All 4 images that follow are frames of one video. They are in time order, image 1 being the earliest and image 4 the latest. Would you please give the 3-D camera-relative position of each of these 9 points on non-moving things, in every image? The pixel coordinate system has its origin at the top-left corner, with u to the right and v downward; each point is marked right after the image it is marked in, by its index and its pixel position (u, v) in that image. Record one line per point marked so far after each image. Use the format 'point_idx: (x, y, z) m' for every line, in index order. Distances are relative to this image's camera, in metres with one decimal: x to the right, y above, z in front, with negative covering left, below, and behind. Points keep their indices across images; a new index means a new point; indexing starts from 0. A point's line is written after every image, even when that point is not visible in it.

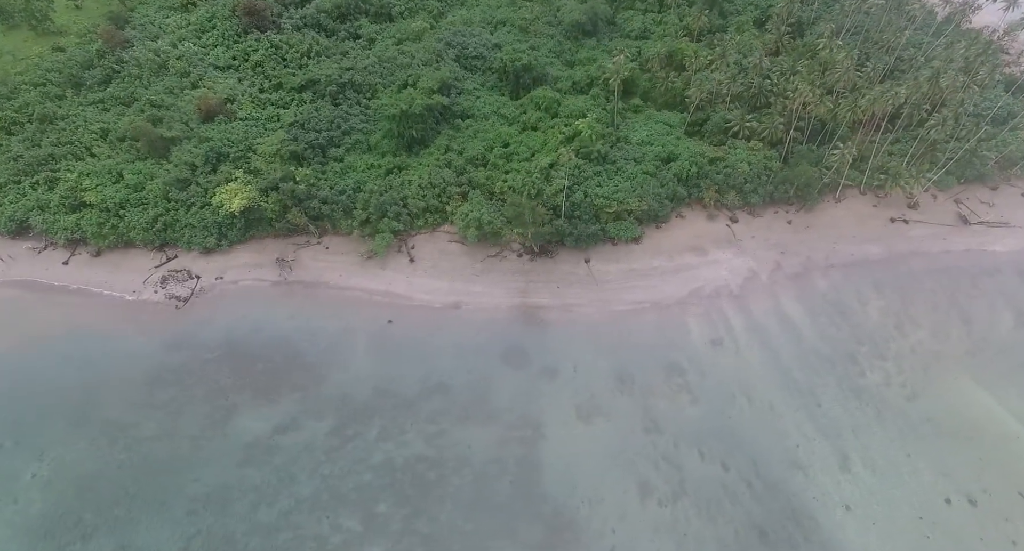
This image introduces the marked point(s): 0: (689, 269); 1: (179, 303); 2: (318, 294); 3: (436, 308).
0: (+6.6, +0.2, +19.8) m
1: (-12.3, -1.0, +19.6) m
2: (-7.3, -0.7, +20.0) m
3: (-2.8, -1.2, +19.4) m
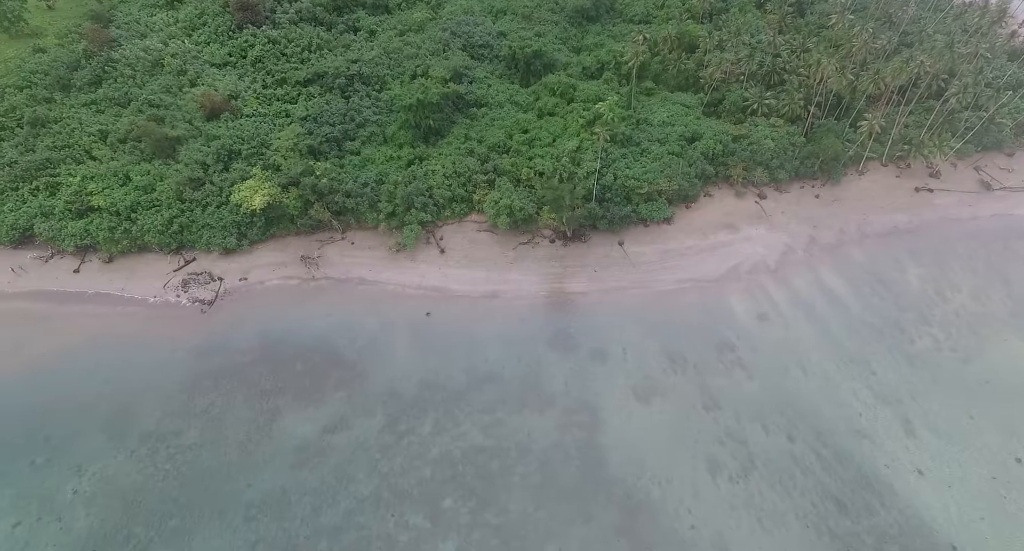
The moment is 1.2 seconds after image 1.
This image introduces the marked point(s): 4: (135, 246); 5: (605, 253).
0: (+7.9, +1.1, +19.7) m
1: (-10.9, -1.1, +18.8) m
2: (-5.9, -0.5, +19.4) m
3: (-1.4, -0.8, +19.0) m
4: (-14.2, +1.1, +20.0) m
5: (+3.5, +0.9, +19.9) m
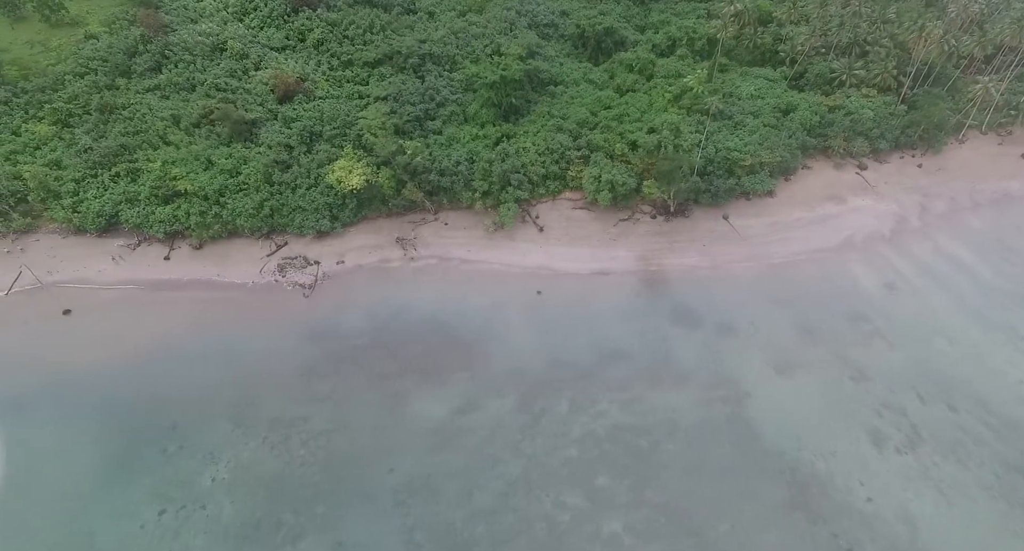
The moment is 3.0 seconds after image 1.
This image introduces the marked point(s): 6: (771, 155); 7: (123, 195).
0: (+11.7, +2.1, +19.3) m
1: (-7.1, -0.5, +18.2) m
2: (-2.1, +0.2, +18.8) m
3: (+2.5, 0.0, +18.4) m
4: (-10.4, +1.6, +19.3) m
5: (+7.3, +1.8, +19.4) m
6: (+9.8, +4.5, +19.9) m
7: (-14.3, +3.0, +19.5) m
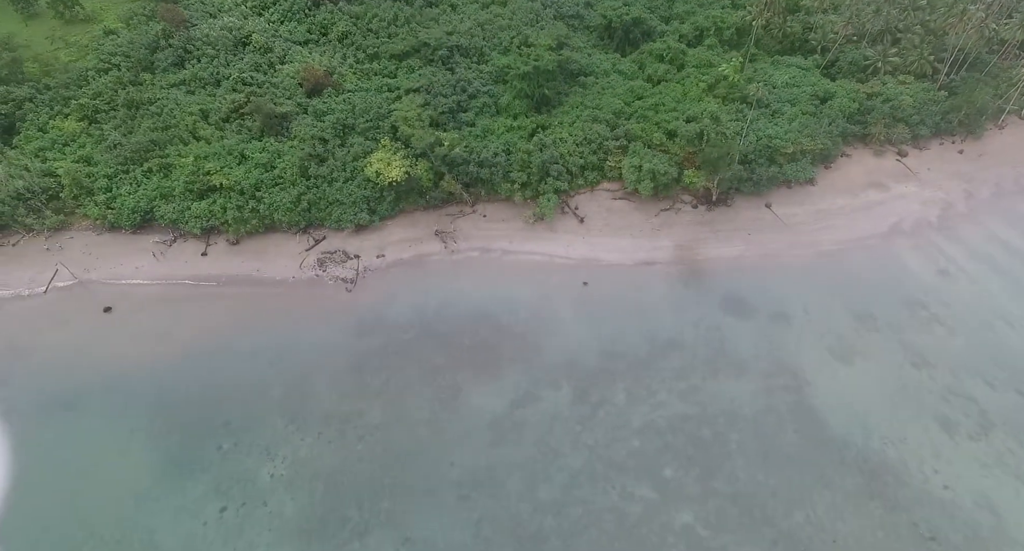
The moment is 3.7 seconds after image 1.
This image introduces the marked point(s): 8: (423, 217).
0: (+13.2, +2.5, +19.1) m
1: (-5.5, -0.3, +17.9) m
2: (-0.5, +0.4, +18.5) m
3: (+4.0, +0.3, +18.2) m
4: (-8.9, +1.8, +19.0) m
5: (+8.8, +2.2, +19.2) m
6: (+11.2, +4.9, +19.7) m
7: (-12.8, +3.1, +19.2) m
8: (-3.3, +2.2, +19.8) m
